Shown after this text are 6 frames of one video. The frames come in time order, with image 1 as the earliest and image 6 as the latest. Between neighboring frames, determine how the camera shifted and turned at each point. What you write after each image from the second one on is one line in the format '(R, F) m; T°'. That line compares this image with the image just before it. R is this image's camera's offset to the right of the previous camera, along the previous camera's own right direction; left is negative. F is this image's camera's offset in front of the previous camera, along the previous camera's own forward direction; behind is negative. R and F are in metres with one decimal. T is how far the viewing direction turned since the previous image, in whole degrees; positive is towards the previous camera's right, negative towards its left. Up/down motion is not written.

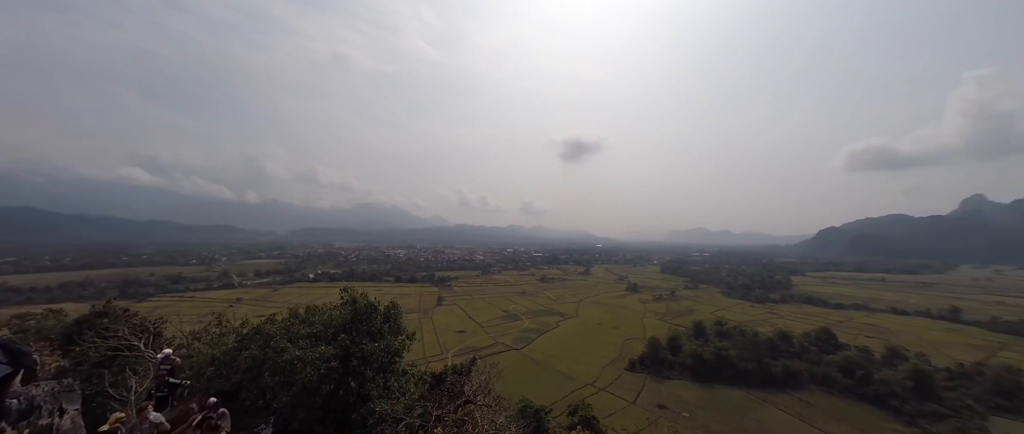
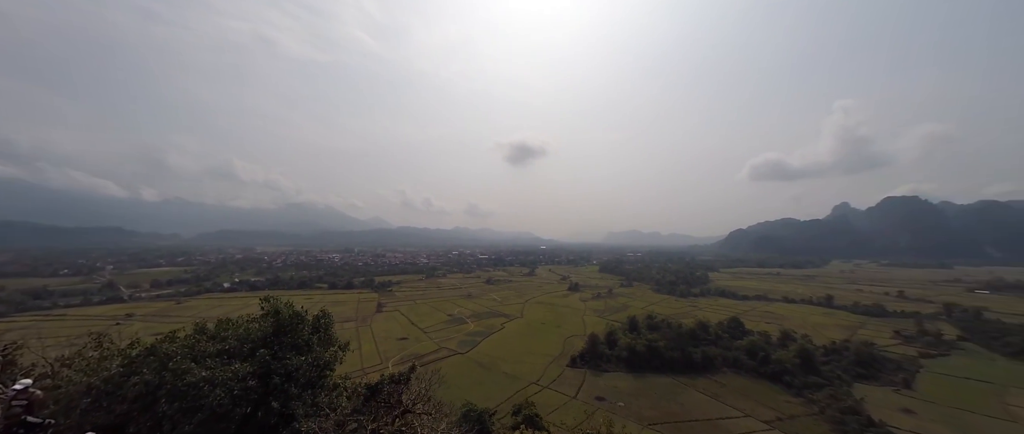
(-0.2, -0.7) m; +9°
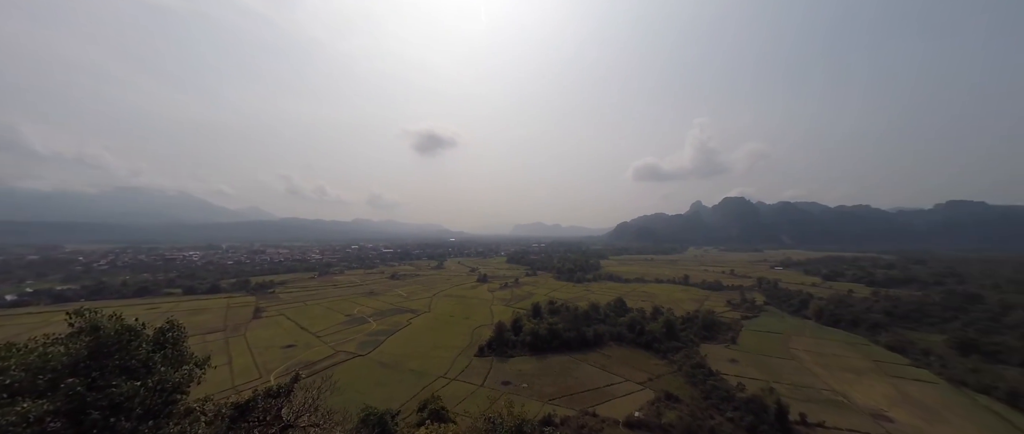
(-0.7, -1.1) m; +15°
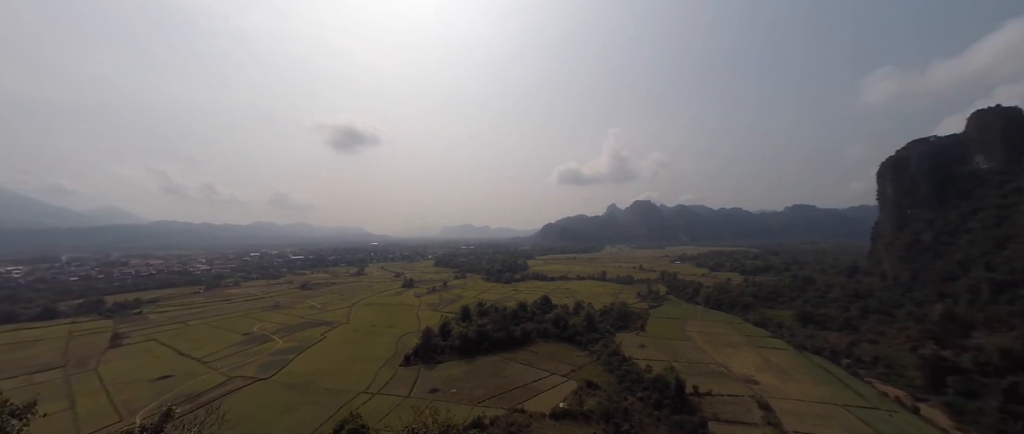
(-1.4, -0.2) m; +14°
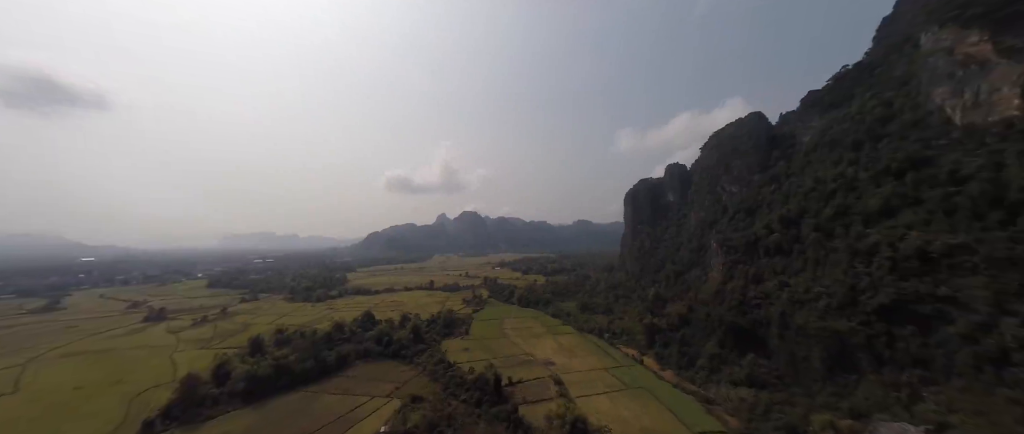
(-3.6, +1.2) m; +33°
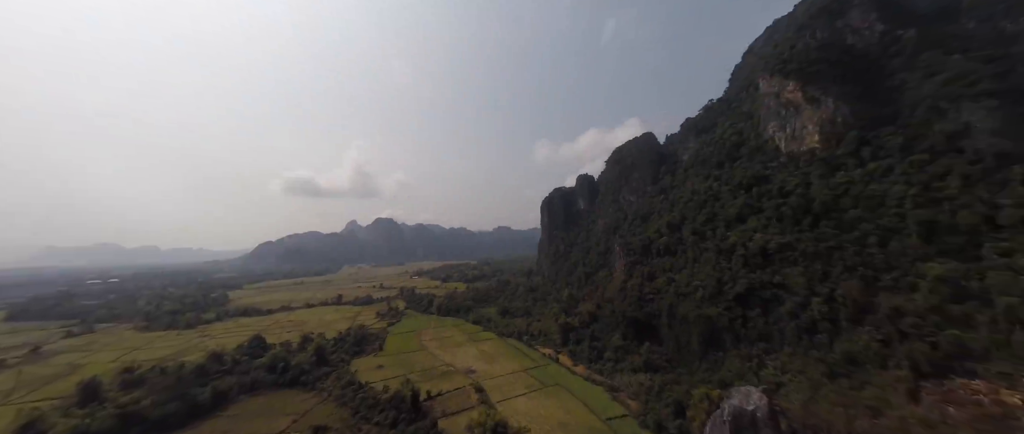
(-2.1, +0.7) m; +16°
